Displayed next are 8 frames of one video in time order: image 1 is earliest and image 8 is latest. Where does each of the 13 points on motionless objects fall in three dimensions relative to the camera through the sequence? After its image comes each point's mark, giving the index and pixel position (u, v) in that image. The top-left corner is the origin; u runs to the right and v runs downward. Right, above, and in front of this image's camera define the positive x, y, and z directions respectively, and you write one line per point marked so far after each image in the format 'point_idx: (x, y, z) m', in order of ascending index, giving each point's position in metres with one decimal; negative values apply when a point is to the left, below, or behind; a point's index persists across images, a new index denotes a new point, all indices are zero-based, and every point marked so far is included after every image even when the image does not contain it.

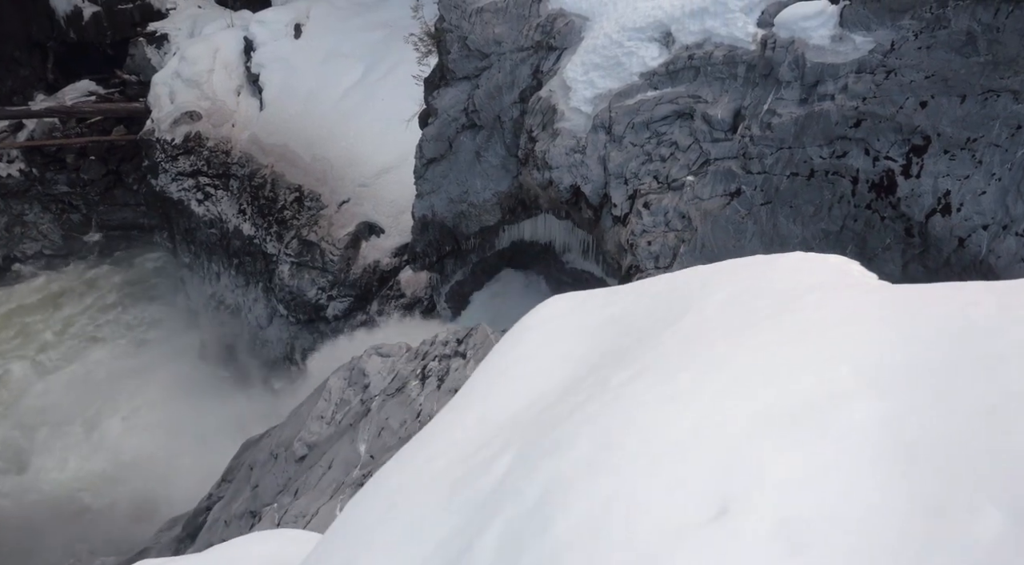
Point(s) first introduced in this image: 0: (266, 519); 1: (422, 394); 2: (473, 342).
0: (-1.7, -1.7, +4.8) m
1: (-0.6, -0.8, +4.9) m
2: (-0.3, -0.4, +5.1) m
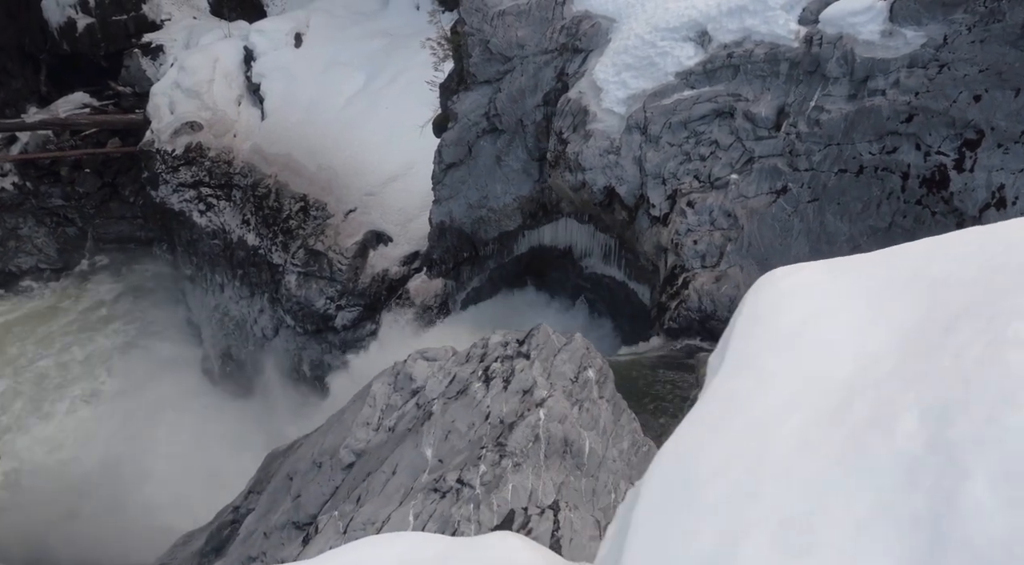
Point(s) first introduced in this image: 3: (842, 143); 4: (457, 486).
0: (-1.3, -1.7, +4.7) m
1: (-0.2, -0.8, +4.7) m
2: (+0.2, -0.4, +5.0) m
3: (+3.3, +1.4, +6.7) m
4: (-0.3, -1.2, +4.2) m
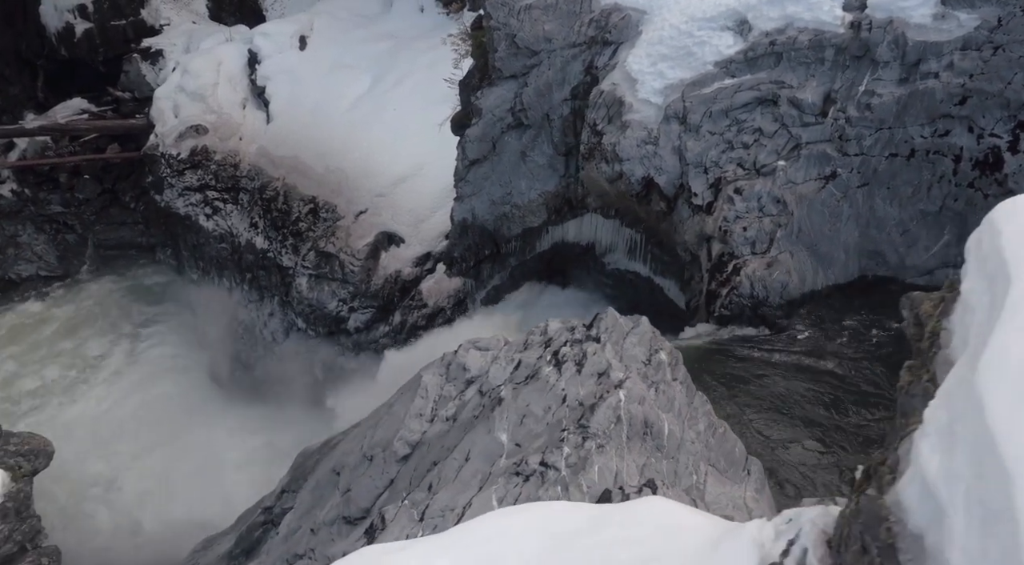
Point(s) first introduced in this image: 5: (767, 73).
0: (-0.7, -1.6, +4.6) m
1: (+0.3, -0.6, +4.7) m
2: (+0.7, -0.3, +5.0) m
3: (+3.7, +1.5, +6.7) m
4: (+0.2, -1.1, +4.1) m
5: (+2.6, +2.1, +7.0) m
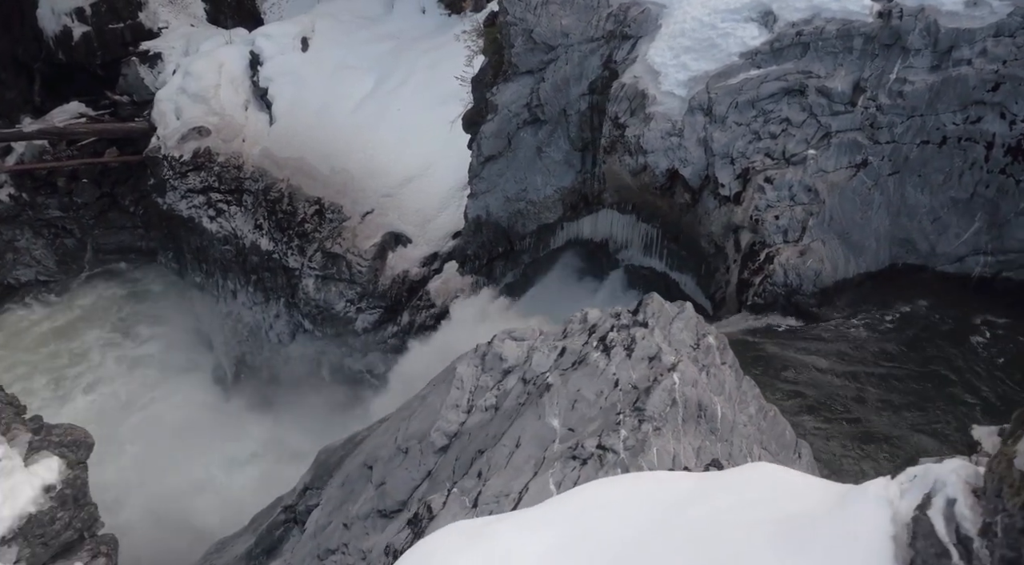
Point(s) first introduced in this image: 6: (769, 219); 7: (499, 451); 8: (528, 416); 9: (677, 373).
0: (-0.4, -1.5, +4.5) m
1: (+0.7, -0.5, +4.6) m
2: (+1.0, -0.2, +4.9) m
3: (+4.0, +1.6, +6.7) m
4: (+0.5, -1.0, +4.1) m
5: (+2.9, +2.2, +7.1) m
6: (+2.6, +0.6, +6.8) m
7: (-0.1, -1.1, +4.6) m
8: (+0.1, -0.9, +4.7) m
9: (+1.1, -0.6, +4.4) m
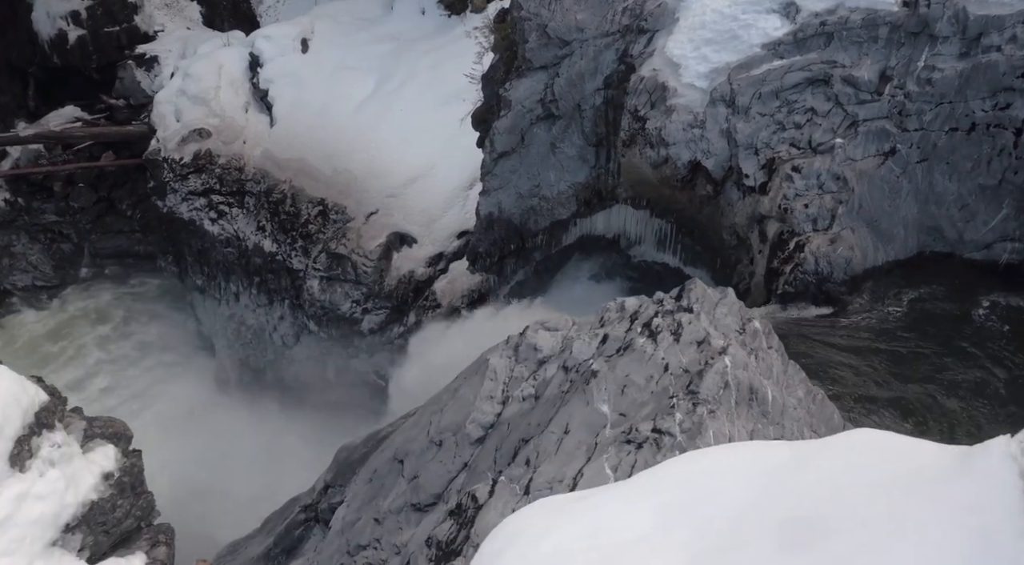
0: (-0.1, -1.4, +4.5) m
1: (+1.0, -0.4, +4.6) m
2: (+1.3, -0.1, +4.9) m
3: (+4.3, +1.8, +6.7) m
4: (+0.9, -0.9, +4.1) m
5: (+3.1, +2.4, +7.1) m
6: (+2.8, +0.7, +6.8) m
7: (+0.2, -1.0, +4.6) m
8: (+0.4, -0.8, +4.6) m
9: (+1.4, -0.5, +4.4) m
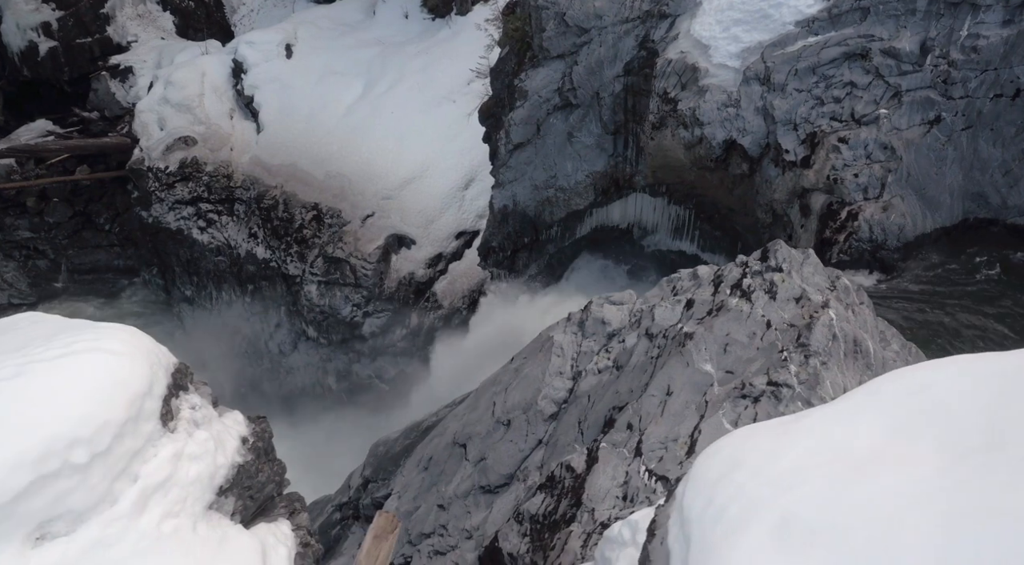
0: (+0.6, -1.1, +4.4) m
1: (+1.6, -0.2, +4.6) m
2: (+1.9, +0.2, +4.9) m
3: (+4.8, +2.1, +6.9) m
4: (+1.5, -0.6, +4.0) m
5: (+3.6, +2.7, +7.2) m
6: (+3.3, +1.0, +6.9) m
7: (+0.9, -0.8, +4.5) m
8: (+1.1, -0.5, +4.6) m
9: (+2.0, -0.2, +4.4) m
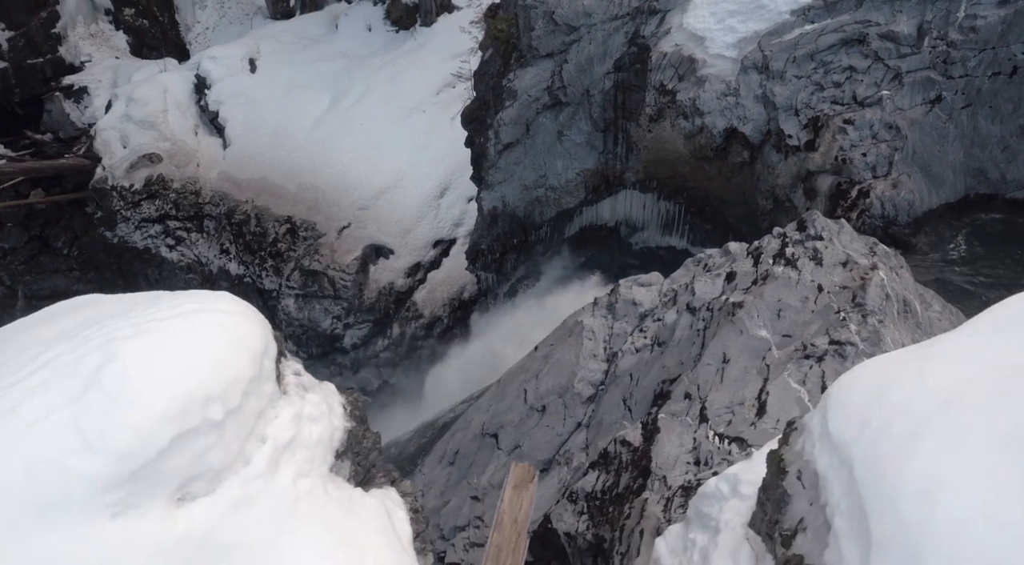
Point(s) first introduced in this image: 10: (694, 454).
0: (+1.0, -0.9, +4.4) m
1: (+2.0, +0.1, +4.7) m
2: (+2.2, +0.4, +5.0) m
3: (+4.9, +2.4, +7.2) m
4: (+1.9, -0.4, +4.1) m
5: (+3.7, +2.9, +7.4) m
6: (+3.5, +1.3, +7.1) m
7: (+1.3, -0.6, +4.5) m
8: (+1.4, -0.3, +4.6) m
9: (+2.4, +0.1, +4.5) m
10: (+1.1, -1.0, +4.0) m
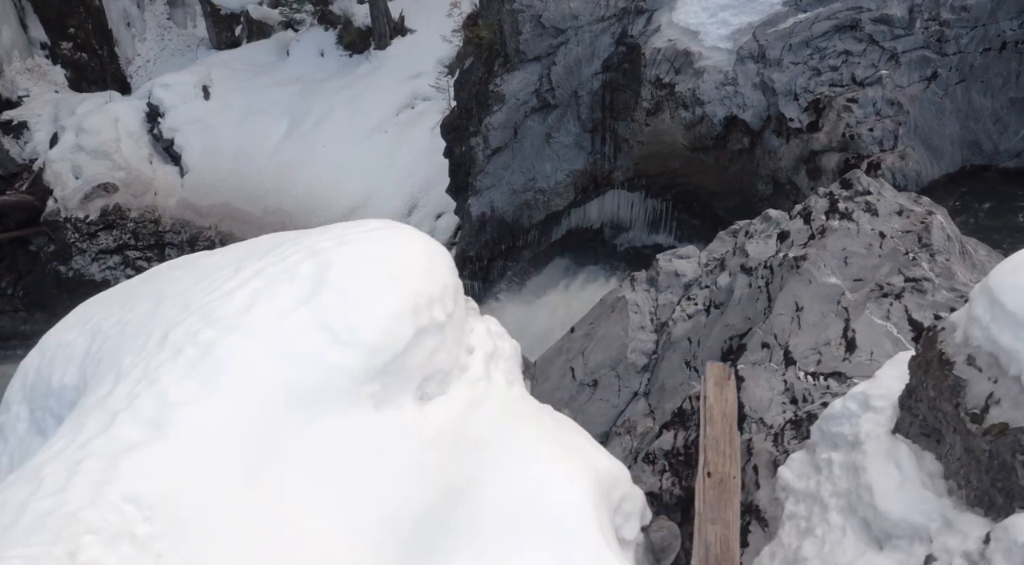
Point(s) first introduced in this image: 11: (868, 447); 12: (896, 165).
0: (+1.6, -0.6, +4.5) m
1: (+2.5, +0.4, +4.9) m
2: (+2.7, +0.8, +5.2) m
3: (+5.1, +2.8, +7.7) m
4: (+2.5, 0.0, +4.3) m
5: (+3.8, +3.2, +7.8) m
6: (+3.8, +1.6, +7.4) m
7: (+1.8, -0.2, +4.6) m
8: (+1.9, 0.0, +4.7) m
9: (+2.9, +0.4, +4.7) m
10: (+1.7, -0.7, +4.1) m
11: (+1.6, -0.7, +3.1) m
12: (+4.0, +1.2, +7.4) m
